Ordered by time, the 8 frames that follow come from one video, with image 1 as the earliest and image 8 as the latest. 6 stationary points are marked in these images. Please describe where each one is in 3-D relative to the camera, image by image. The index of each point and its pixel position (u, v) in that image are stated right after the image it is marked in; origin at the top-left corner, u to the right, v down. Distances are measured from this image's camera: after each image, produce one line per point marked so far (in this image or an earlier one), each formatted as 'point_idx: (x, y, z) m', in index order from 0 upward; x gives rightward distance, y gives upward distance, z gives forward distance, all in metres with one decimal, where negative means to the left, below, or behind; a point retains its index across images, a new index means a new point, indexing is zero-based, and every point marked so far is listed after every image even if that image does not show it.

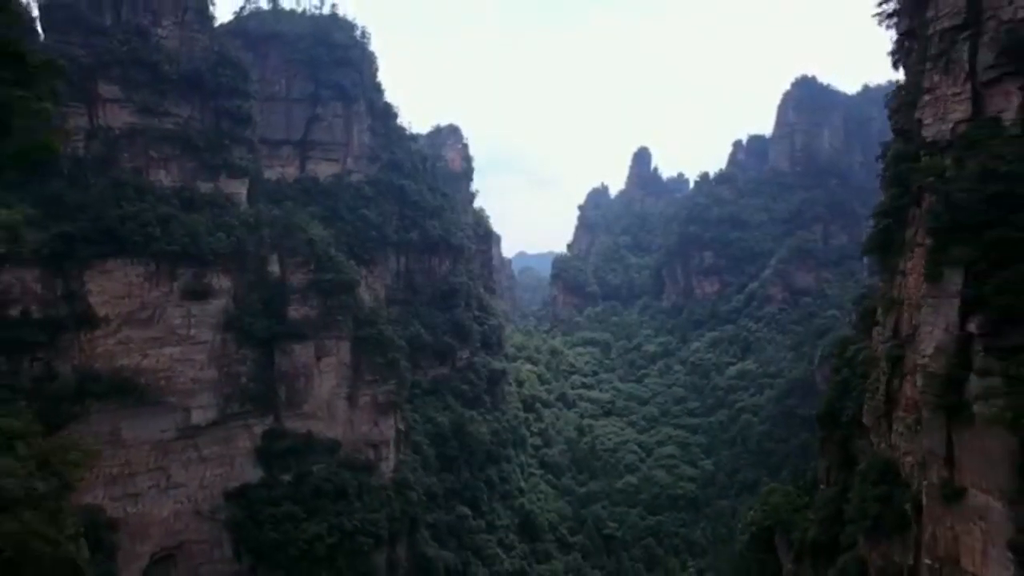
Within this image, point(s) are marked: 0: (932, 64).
0: (+4.1, +2.2, +8.2) m
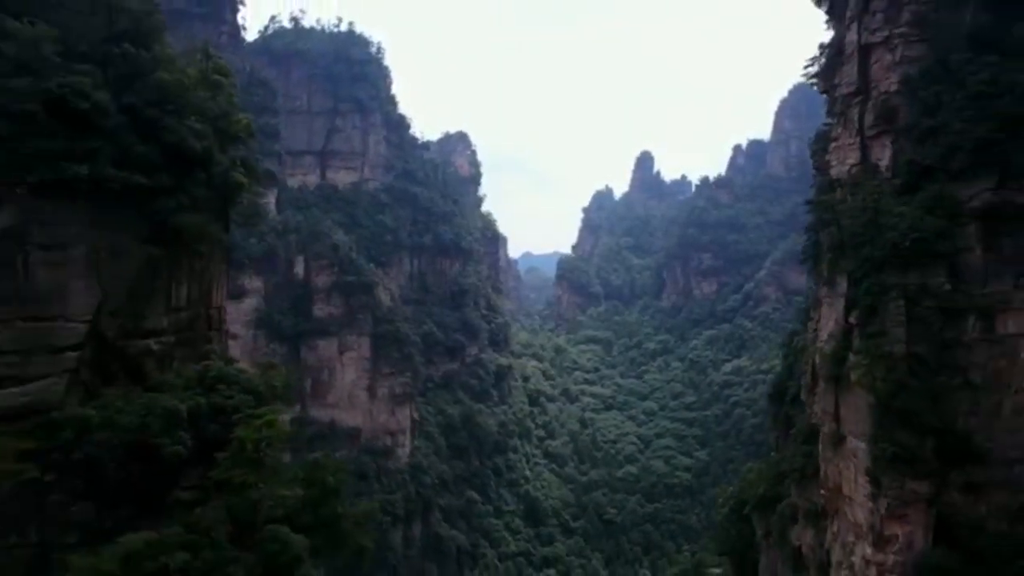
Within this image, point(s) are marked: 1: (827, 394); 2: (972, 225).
0: (+4.1, +2.2, +10.6) m
1: (+3.5, -1.2, +9.3) m
2: (+4.6, +0.6, +8.3) m
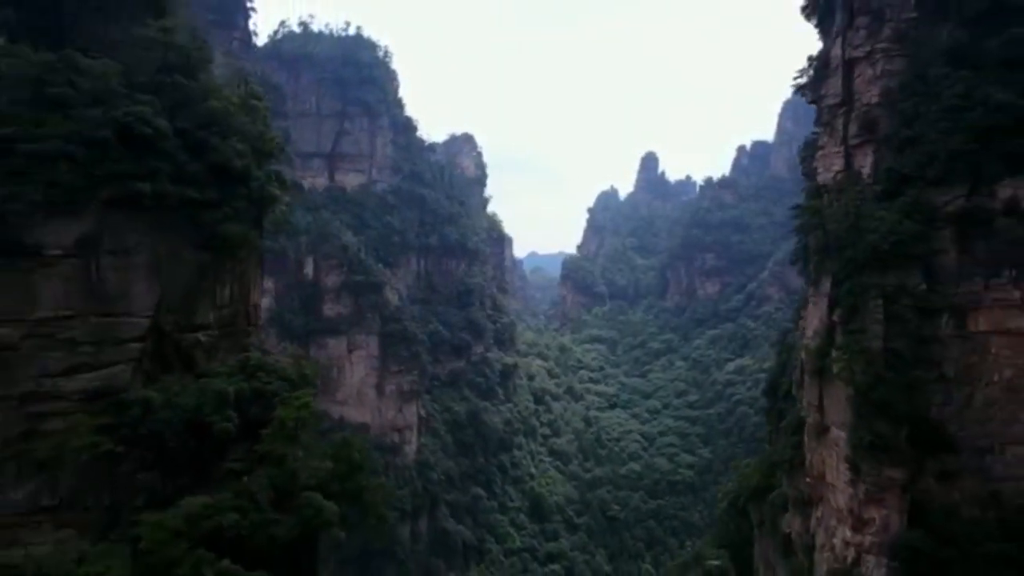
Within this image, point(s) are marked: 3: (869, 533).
0: (+4.2, +2.2, +11.2) m
1: (+3.6, -1.2, +9.8) m
2: (+4.7, +0.6, +8.9) m
3: (+3.7, -2.5, +8.6) m
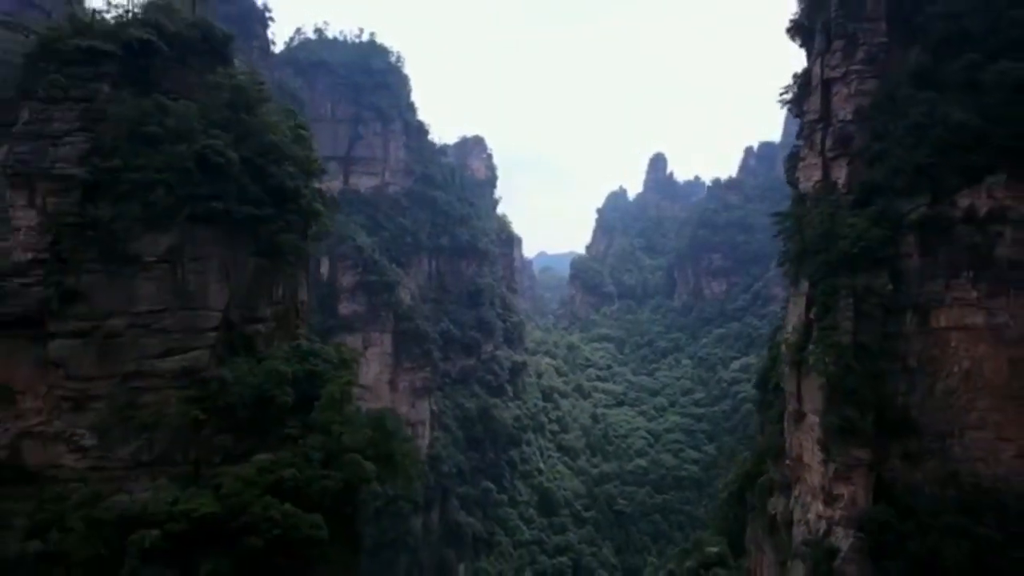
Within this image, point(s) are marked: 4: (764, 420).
0: (+4.3, +2.2, +12.2) m
1: (+3.7, -1.2, +10.8) m
2: (+4.7, +0.6, +9.9) m
3: (+3.8, -2.5, +9.6) m
4: (+4.5, -2.4, +14.7) m
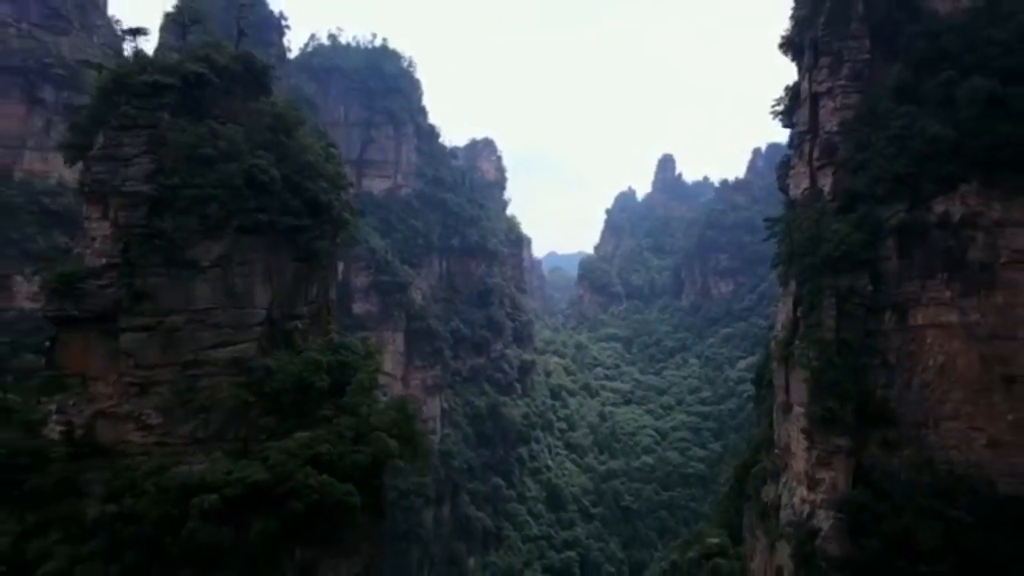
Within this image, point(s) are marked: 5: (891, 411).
0: (+4.4, +2.2, +12.9) m
1: (+3.8, -1.2, +11.6) m
2: (+4.8, +0.6, +10.6) m
3: (+3.9, -2.5, +10.3) m
4: (+4.6, -2.4, +15.5) m
5: (+4.8, -1.5, +10.4) m
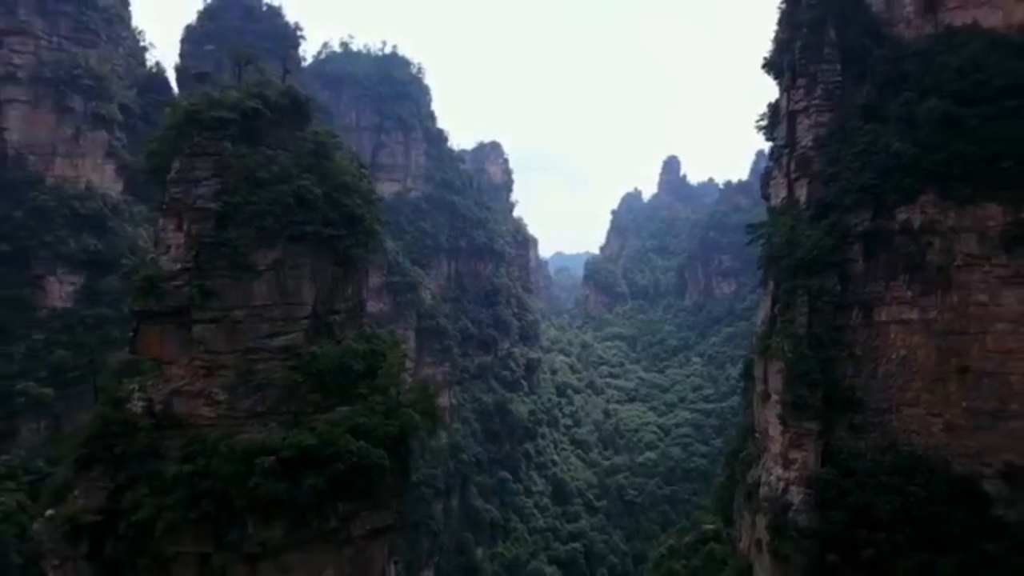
0: (+4.5, +2.2, +14.1) m
1: (+3.8, -1.2, +12.8) m
2: (+4.9, +0.6, +11.8) m
3: (+3.9, -2.5, +11.5) m
4: (+4.8, -2.4, +16.7) m
5: (+4.8, -1.5, +11.6) m
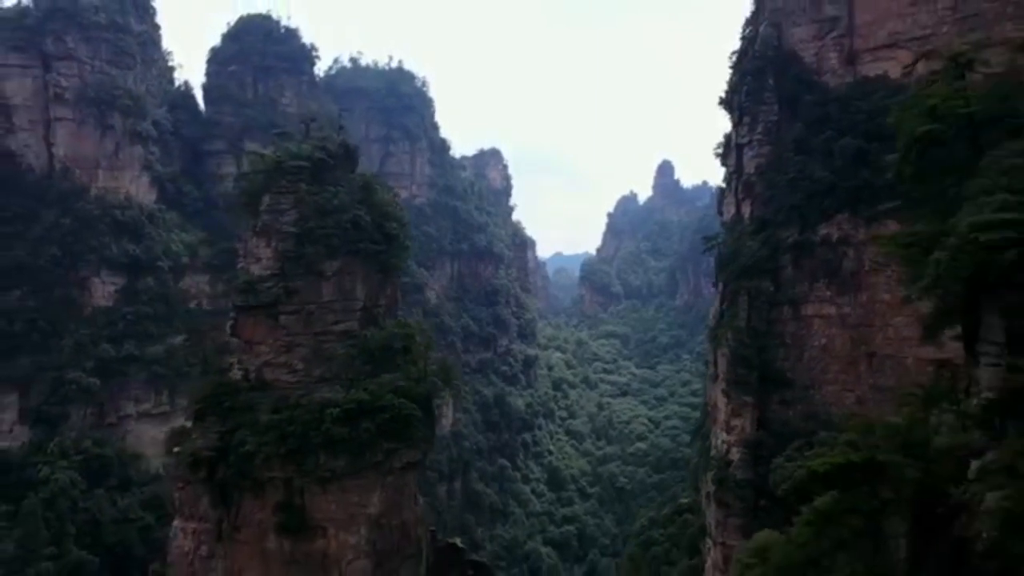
0: (+4.5, +2.2, +17.0) m
1: (+3.8, -1.2, +15.6) m
2: (+4.9, +0.6, +14.7) m
3: (+3.9, -2.5, +14.4) m
4: (+4.7, -2.4, +19.5) m
5: (+4.8, -1.6, +14.4) m
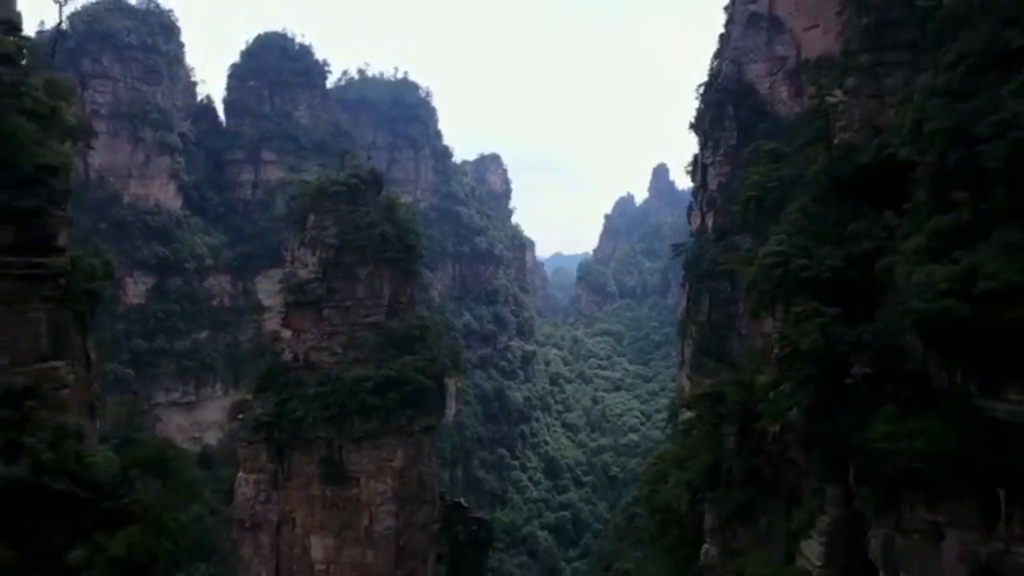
0: (+4.4, +2.2, +19.6) m
1: (+3.7, -1.2, +18.2) m
2: (+4.8, +0.6, +17.3) m
3: (+3.8, -2.5, +17.0) m
4: (+4.6, -2.4, +22.1) m
5: (+4.7, -1.6, +17.0) m
